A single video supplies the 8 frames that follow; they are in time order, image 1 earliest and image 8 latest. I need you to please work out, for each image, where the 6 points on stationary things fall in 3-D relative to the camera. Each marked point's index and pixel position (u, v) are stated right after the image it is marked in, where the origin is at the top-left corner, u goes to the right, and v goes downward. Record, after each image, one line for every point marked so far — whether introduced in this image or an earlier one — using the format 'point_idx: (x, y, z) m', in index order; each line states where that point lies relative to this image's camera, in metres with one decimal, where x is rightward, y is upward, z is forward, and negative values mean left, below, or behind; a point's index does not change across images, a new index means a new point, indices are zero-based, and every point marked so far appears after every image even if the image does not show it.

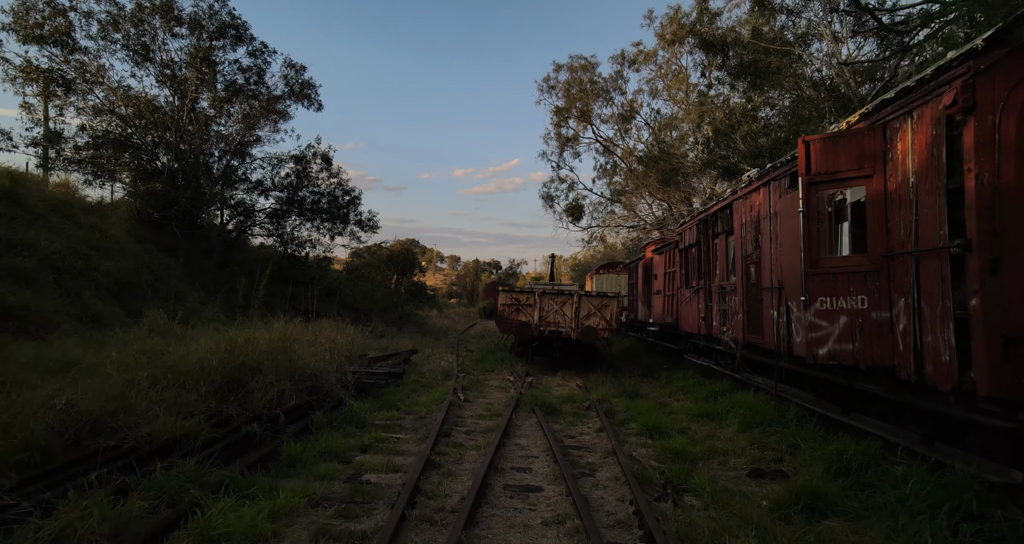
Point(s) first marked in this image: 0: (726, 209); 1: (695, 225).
0: (+3.5, +1.0, +8.7) m
1: (+3.6, +0.9, +10.6) m
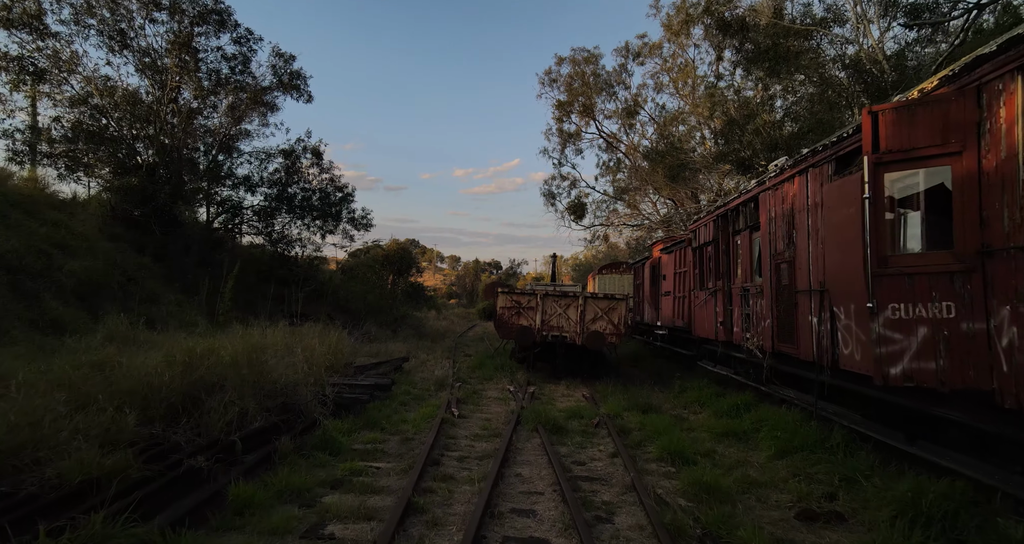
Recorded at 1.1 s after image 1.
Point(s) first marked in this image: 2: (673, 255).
0: (+3.5, +1.0, +7.8) m
1: (+3.6, +0.9, +9.7) m
2: (+4.3, +0.5, +14.4) m
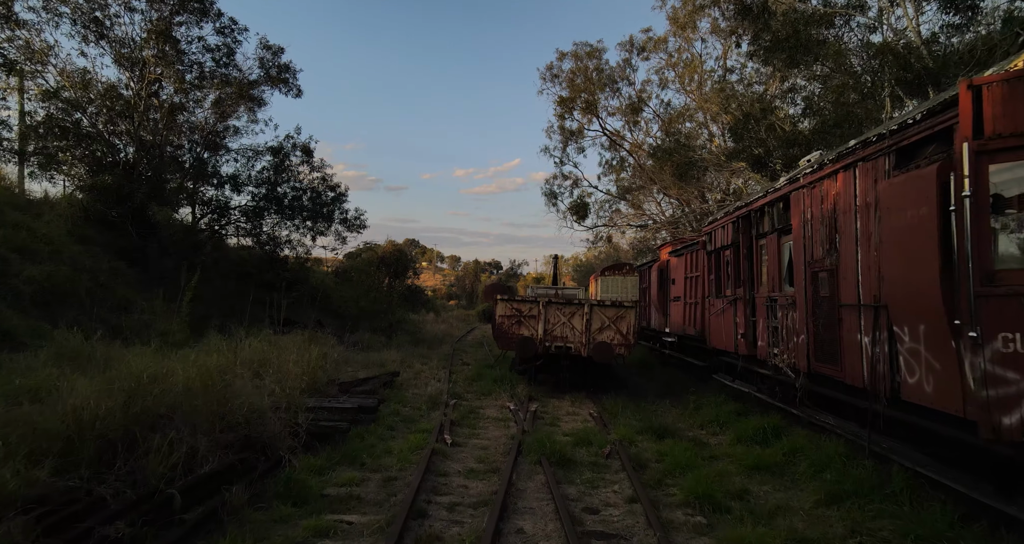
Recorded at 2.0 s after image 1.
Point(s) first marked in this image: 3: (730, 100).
0: (+3.5, +0.9, +7.0) m
1: (+3.6, +0.8, +8.9) m
2: (+4.3, +0.4, +13.5) m
3: (+6.1, +4.8, +14.9) m
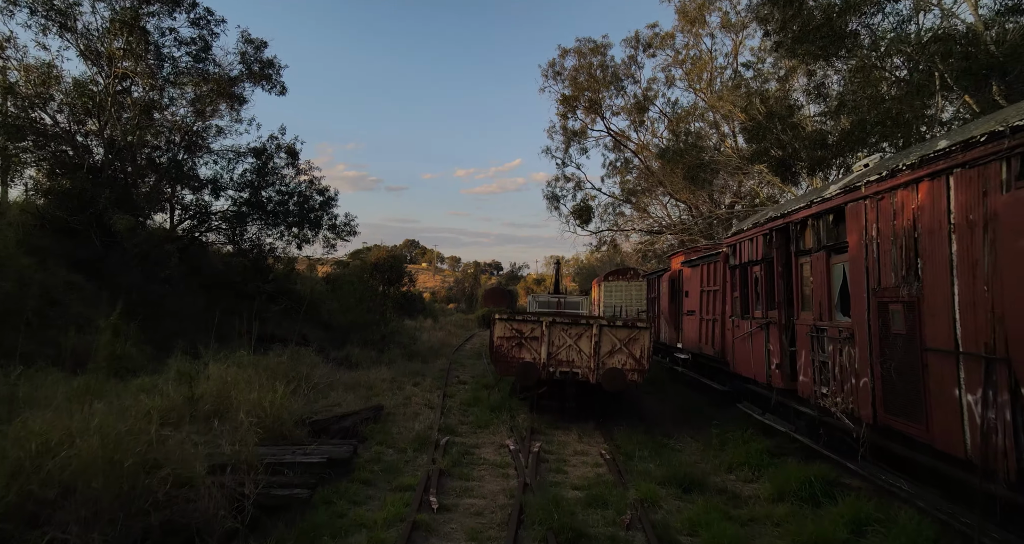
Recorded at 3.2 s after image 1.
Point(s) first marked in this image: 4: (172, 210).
0: (+3.5, +0.6, +5.9) m
1: (+3.6, +0.5, +7.8) m
2: (+4.3, +0.1, +12.5) m
3: (+6.1, +4.5, +13.8) m
4: (-8.7, +1.7, +14.0) m
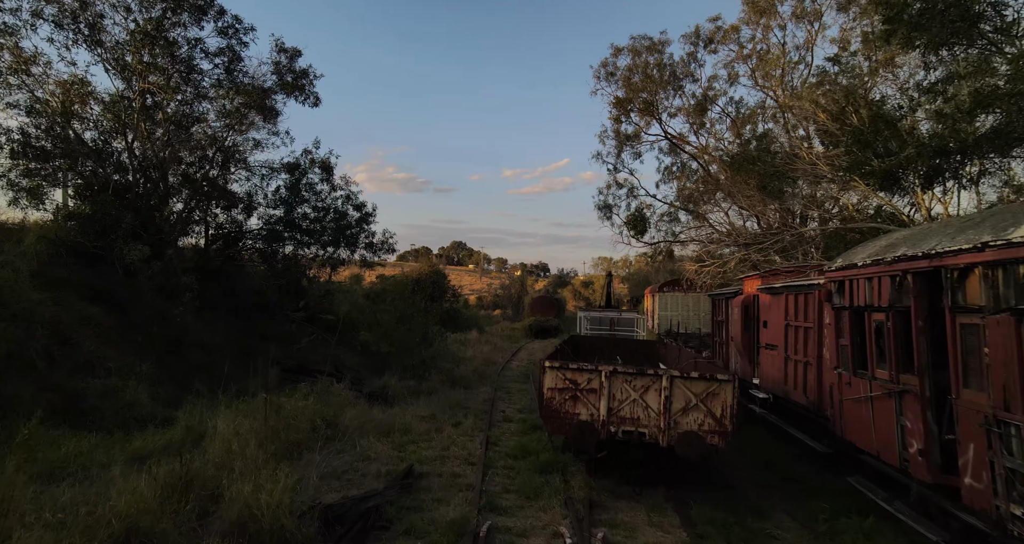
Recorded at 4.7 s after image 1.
0: (+3.9, +0.1, +4.2) m
1: (+4.2, 0.0, +6.1) m
2: (+5.3, -0.5, +10.7) m
3: (+7.3, +3.9, +11.9) m
4: (-7.5, +1.1, +13.3) m
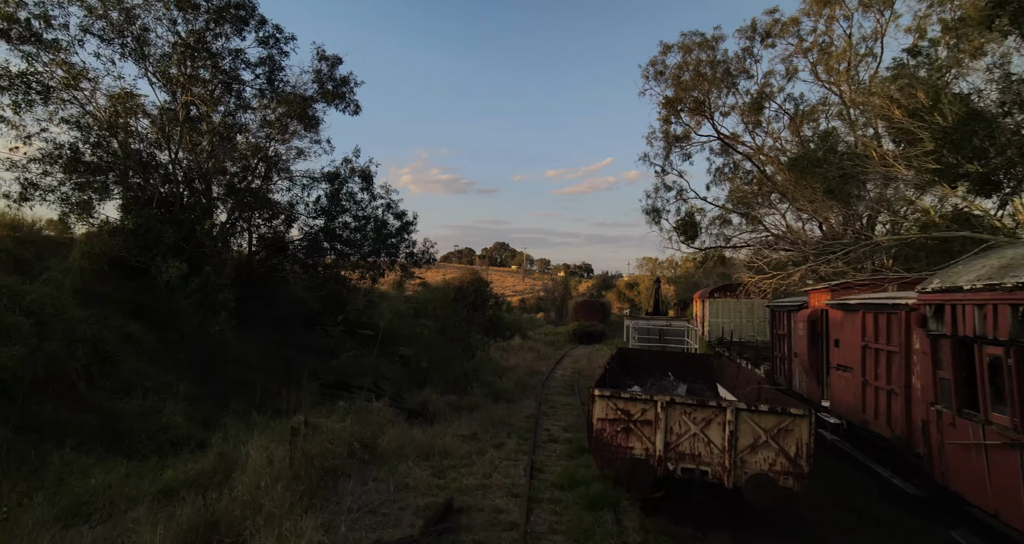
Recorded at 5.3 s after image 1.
0: (+4.3, -0.2, +3.3) m
1: (+4.7, -0.3, +5.1) m
2: (+6.2, -0.8, +9.6) m
3: (+8.2, +3.6, +10.7) m
4: (-6.4, +0.8, +13.2) m
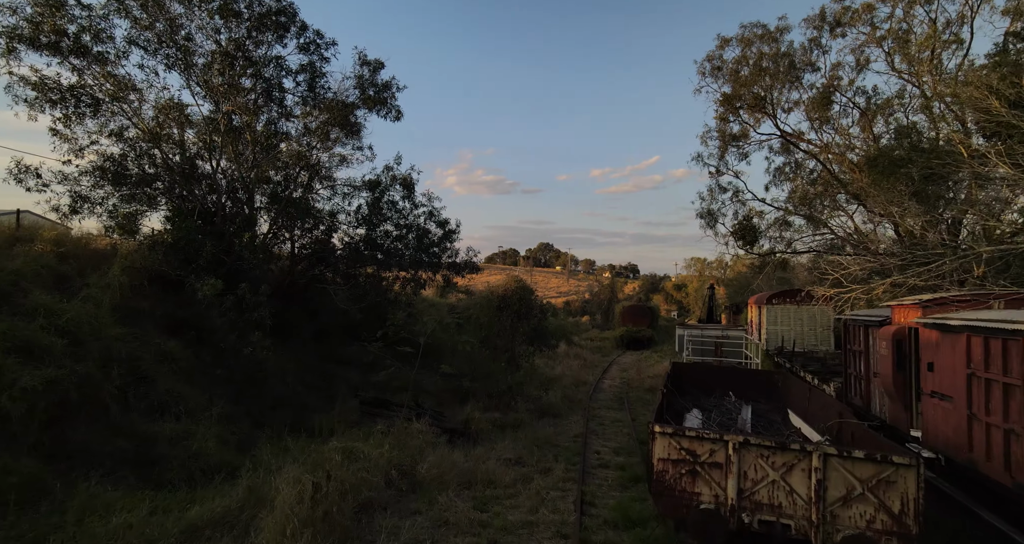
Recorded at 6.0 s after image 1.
0: (+4.6, -0.4, +2.2) m
1: (+5.1, -0.5, +4.0) m
2: (+6.9, -1.0, +8.4) m
3: (+9.0, +3.4, +9.3) m
4: (-5.3, +0.6, +13.0) m
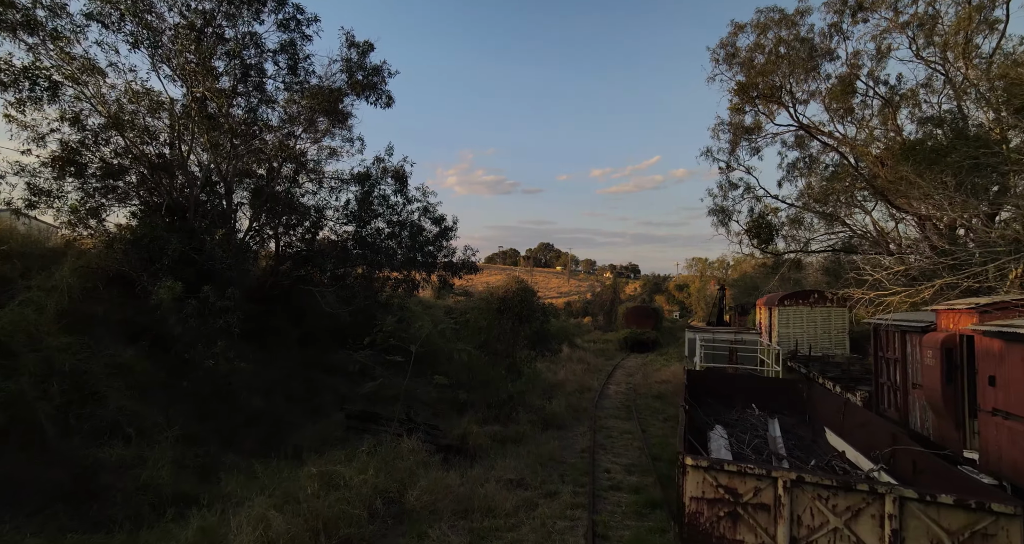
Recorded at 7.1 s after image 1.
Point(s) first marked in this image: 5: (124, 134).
0: (+4.6, -0.4, +1.2) m
1: (+5.2, -0.6, +2.9) m
2: (+7.0, -1.0, +7.3) m
3: (+9.1, +3.3, +8.2) m
4: (-5.3, +0.6, +11.9) m
5: (-7.5, +2.6, +10.2) m
